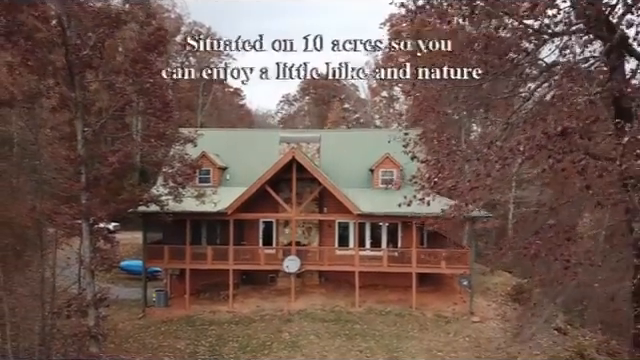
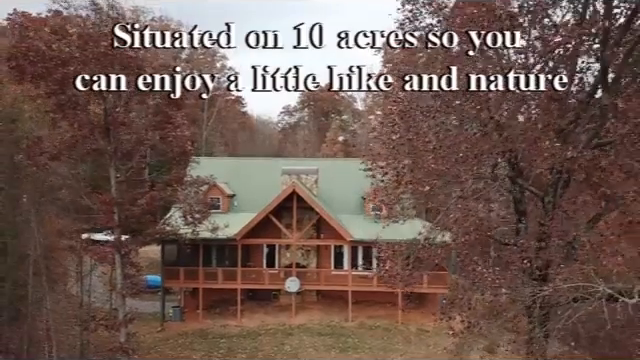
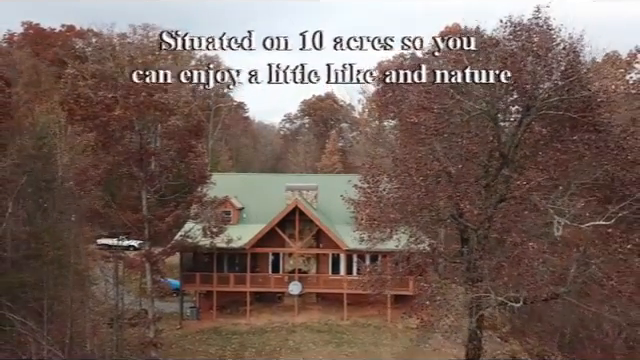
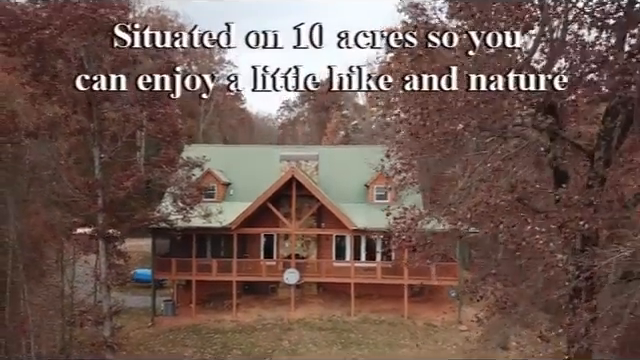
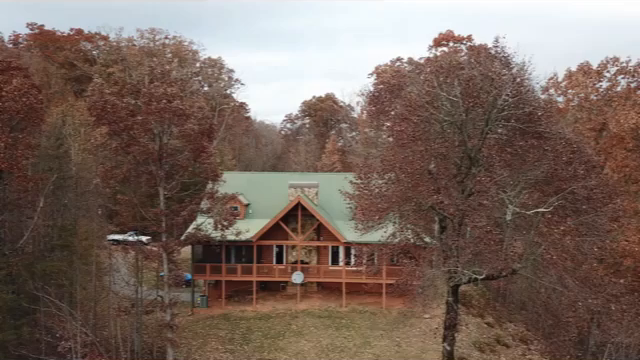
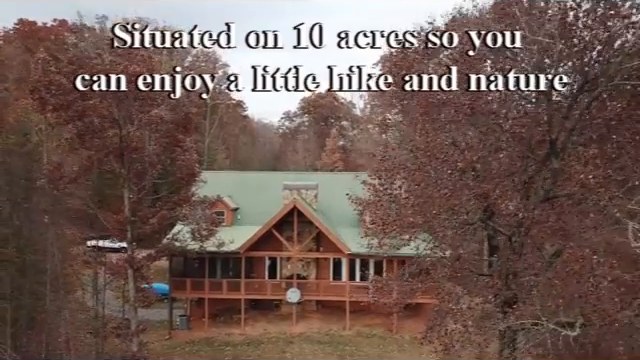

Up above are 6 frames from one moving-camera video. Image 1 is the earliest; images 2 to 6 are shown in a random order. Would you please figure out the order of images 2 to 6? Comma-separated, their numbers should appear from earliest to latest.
4, 2, 6, 3, 5
